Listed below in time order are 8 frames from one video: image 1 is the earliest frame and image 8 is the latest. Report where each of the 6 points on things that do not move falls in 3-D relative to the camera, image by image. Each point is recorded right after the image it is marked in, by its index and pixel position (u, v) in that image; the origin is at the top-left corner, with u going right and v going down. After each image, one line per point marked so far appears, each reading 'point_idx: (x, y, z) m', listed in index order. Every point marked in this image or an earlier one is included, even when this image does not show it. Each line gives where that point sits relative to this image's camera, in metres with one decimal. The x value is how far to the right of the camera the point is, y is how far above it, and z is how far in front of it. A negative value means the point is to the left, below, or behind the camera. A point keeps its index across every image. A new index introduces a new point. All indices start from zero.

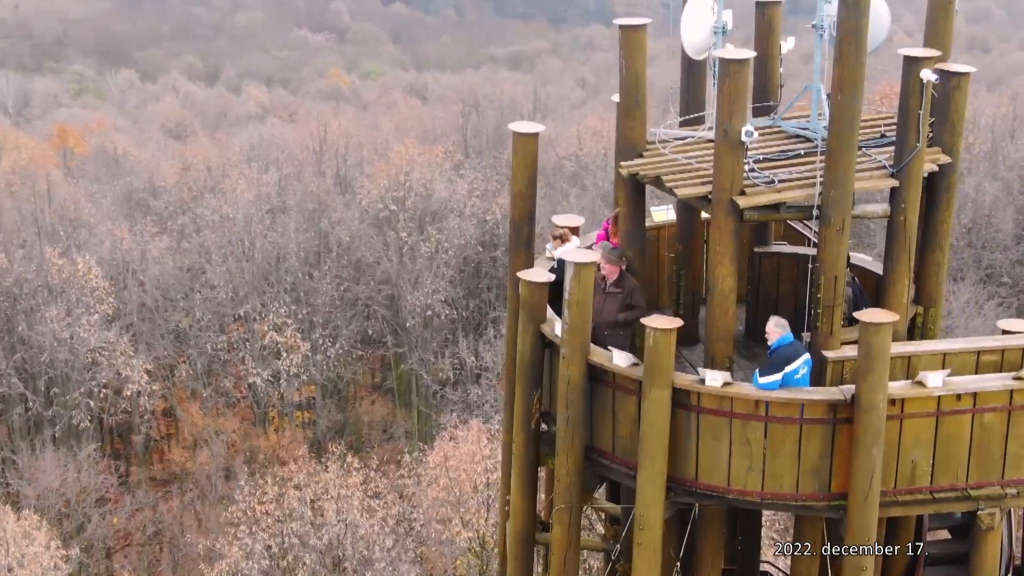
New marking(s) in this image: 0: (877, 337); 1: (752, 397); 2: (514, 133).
0: (+2.0, -0.3, +8.3) m
1: (+1.3, -0.6, +8.6) m
2: (0.0, +1.0, +10.1) m
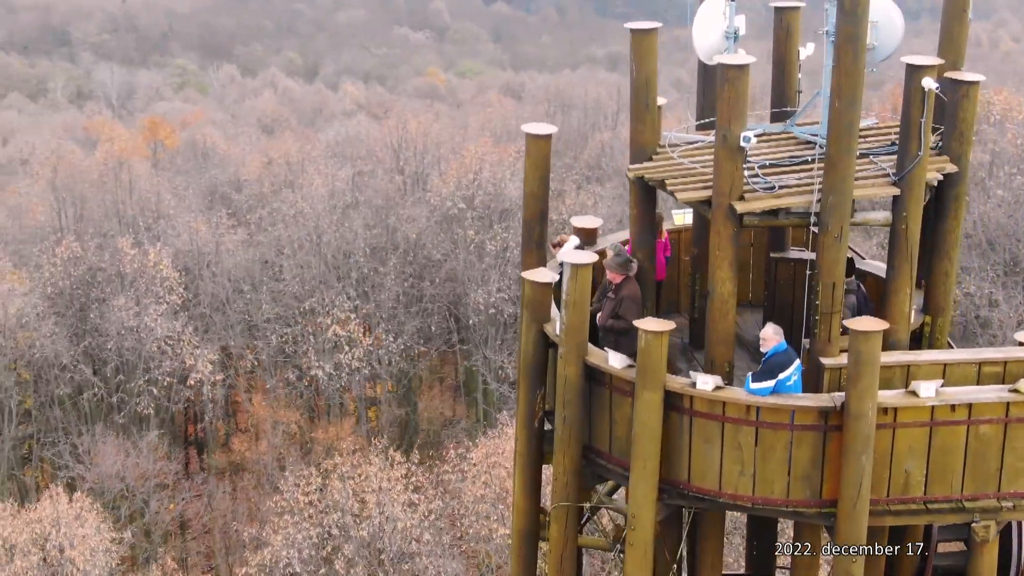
0: (+1.9, -0.3, +8.3) m
1: (+1.3, -0.6, +8.6) m
2: (+0.1, +1.0, +10.2) m
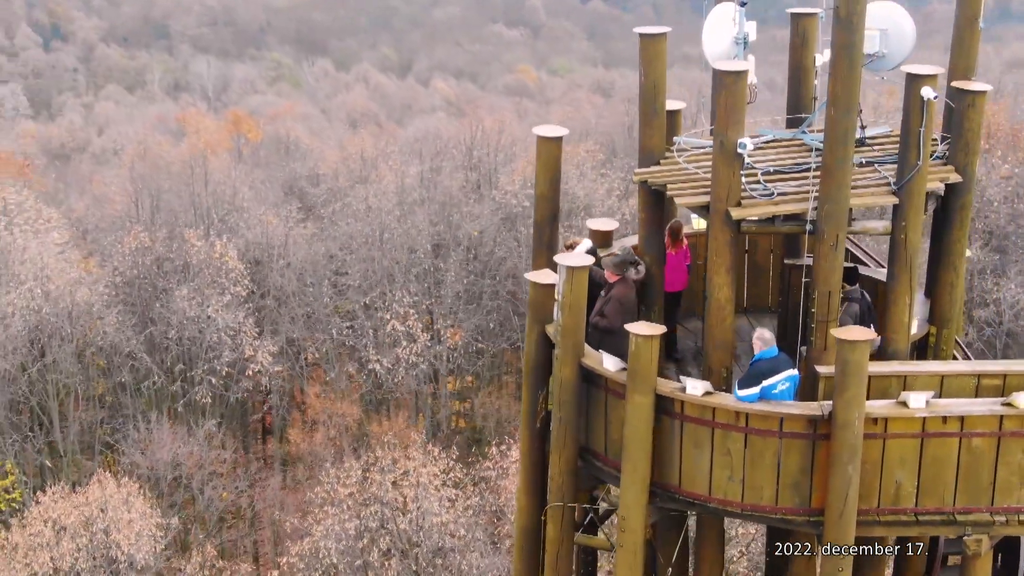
0: (+1.8, -0.4, +8.3) m
1: (+1.2, -0.7, +8.6) m
2: (+0.2, +1.0, +10.2) m
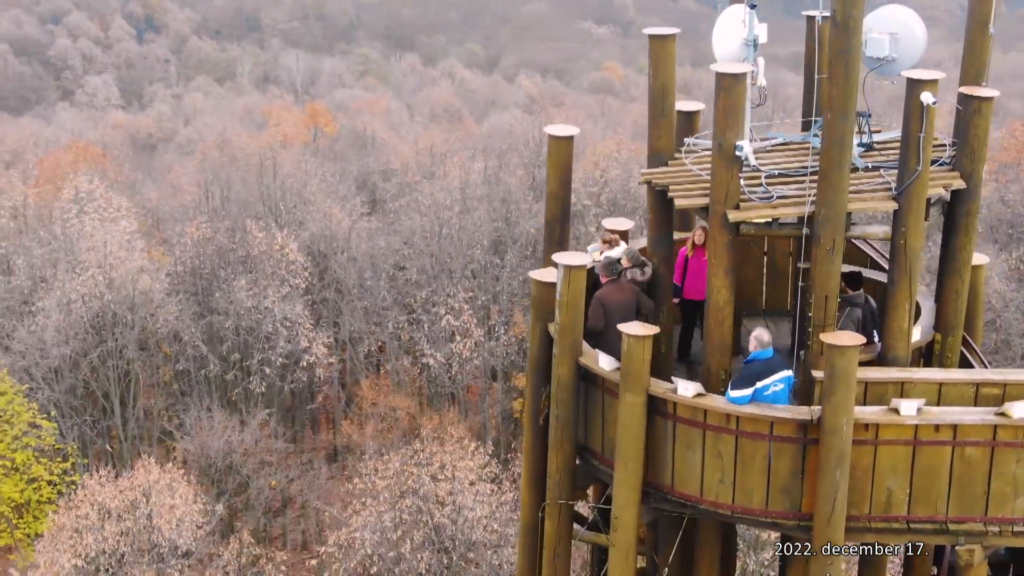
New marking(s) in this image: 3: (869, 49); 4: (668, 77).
0: (+1.8, -0.4, +8.3) m
1: (+1.1, -0.7, +8.6) m
2: (+0.2, +1.0, +10.3) m
3: (+2.2, +1.5, +9.6) m
4: (+1.0, +1.3, +9.8) m
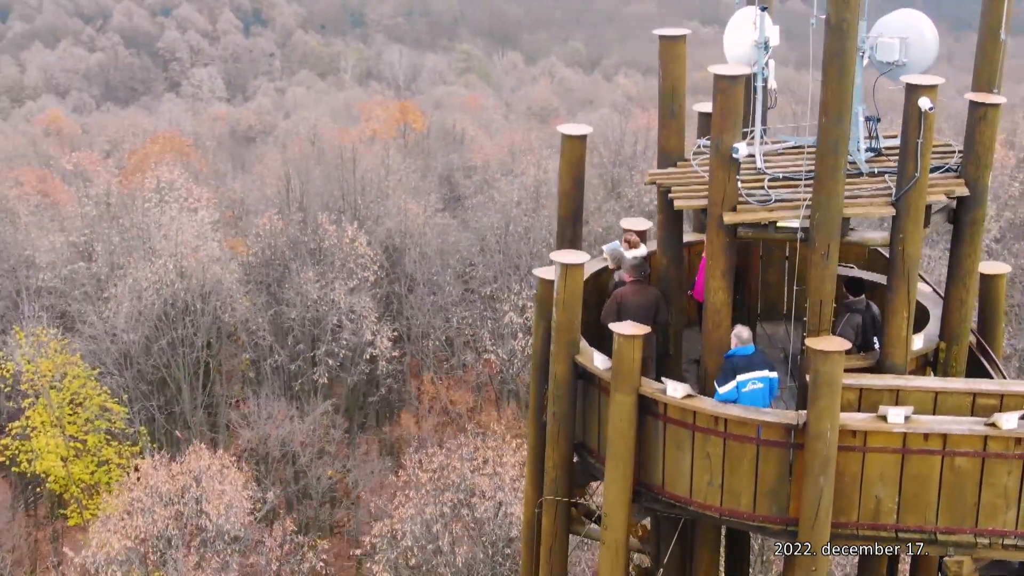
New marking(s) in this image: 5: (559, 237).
0: (+1.7, -0.4, +8.2) m
1: (+1.1, -0.7, +8.6) m
2: (+0.3, +1.0, +10.4) m
3: (+2.2, +1.4, +9.5) m
4: (+1.0, +1.3, +9.8) m
5: (+0.3, +0.4, +10.7) m
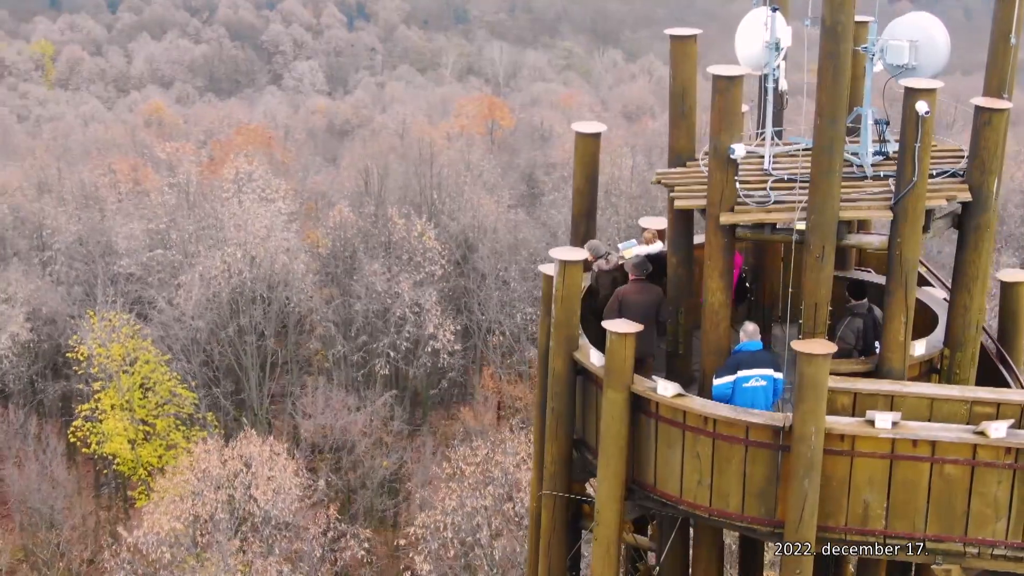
0: (+1.6, -0.4, +8.2) m
1: (+1.0, -0.7, +8.6) m
2: (+0.4, +1.0, +10.4) m
3: (+2.3, +1.4, +9.5) m
4: (+1.1, +1.3, +9.9) m
5: (+0.4, +0.4, +10.8) m
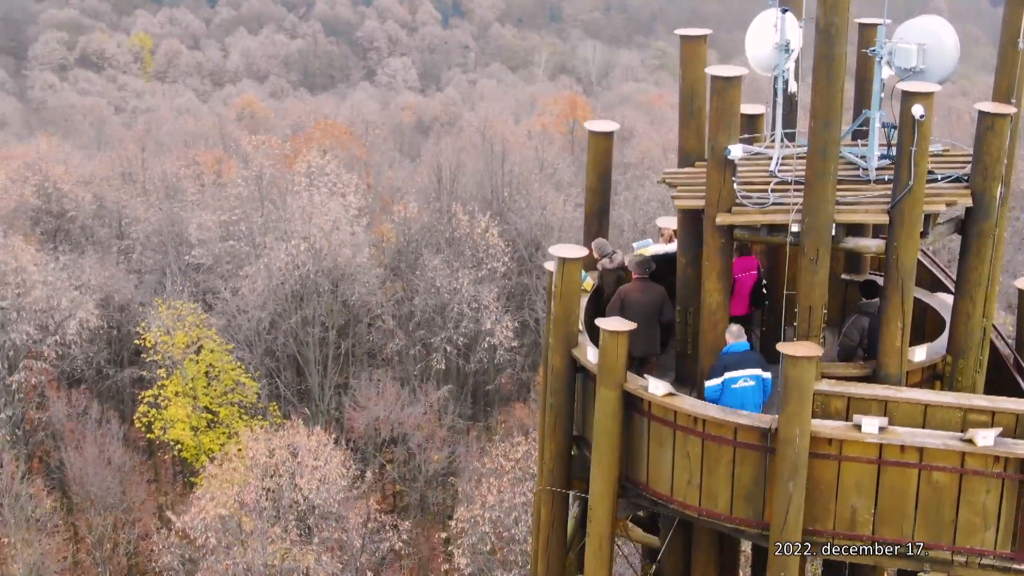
0: (+1.5, -0.4, +8.2) m
1: (+0.9, -0.7, +8.6) m
2: (+0.5, +1.1, +10.5) m
3: (+2.3, +1.4, +9.4) m
4: (+1.2, +1.3, +9.9) m
5: (+0.5, +0.4, +10.8) m
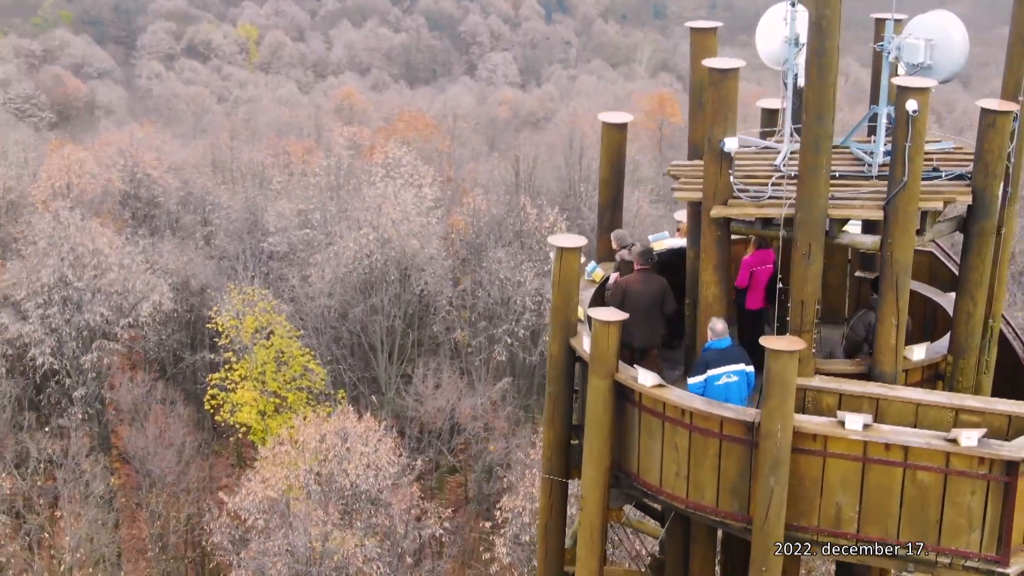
0: (+1.4, -0.4, +8.2) m
1: (+0.9, -0.6, +8.6) m
2: (+0.6, +1.1, +10.5) m
3: (+2.4, +1.4, +9.3) m
4: (+1.2, +1.4, +9.8) m
5: (+0.6, +0.5, +10.8) m
